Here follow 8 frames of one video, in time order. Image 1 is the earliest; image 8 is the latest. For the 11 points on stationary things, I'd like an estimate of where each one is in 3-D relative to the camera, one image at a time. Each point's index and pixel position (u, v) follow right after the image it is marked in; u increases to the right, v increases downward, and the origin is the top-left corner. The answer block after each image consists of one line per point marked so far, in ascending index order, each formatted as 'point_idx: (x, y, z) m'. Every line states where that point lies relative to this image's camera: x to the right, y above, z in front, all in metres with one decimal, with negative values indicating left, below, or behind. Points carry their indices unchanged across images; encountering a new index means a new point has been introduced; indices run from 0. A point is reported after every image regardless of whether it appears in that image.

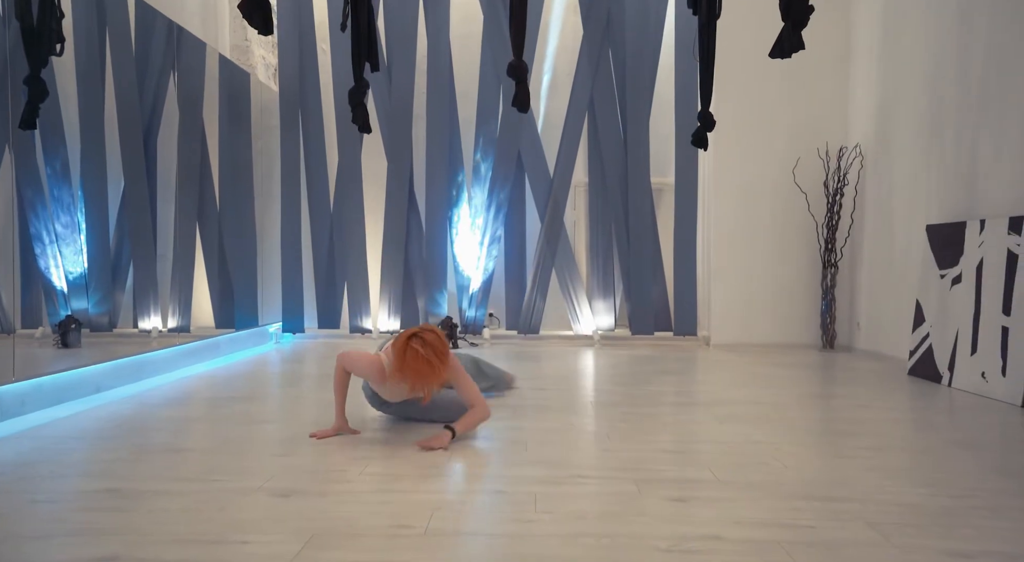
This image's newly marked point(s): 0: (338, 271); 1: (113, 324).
0: (-1.5, +0.1, +5.7) m
1: (-2.5, -0.3, +4.0) m
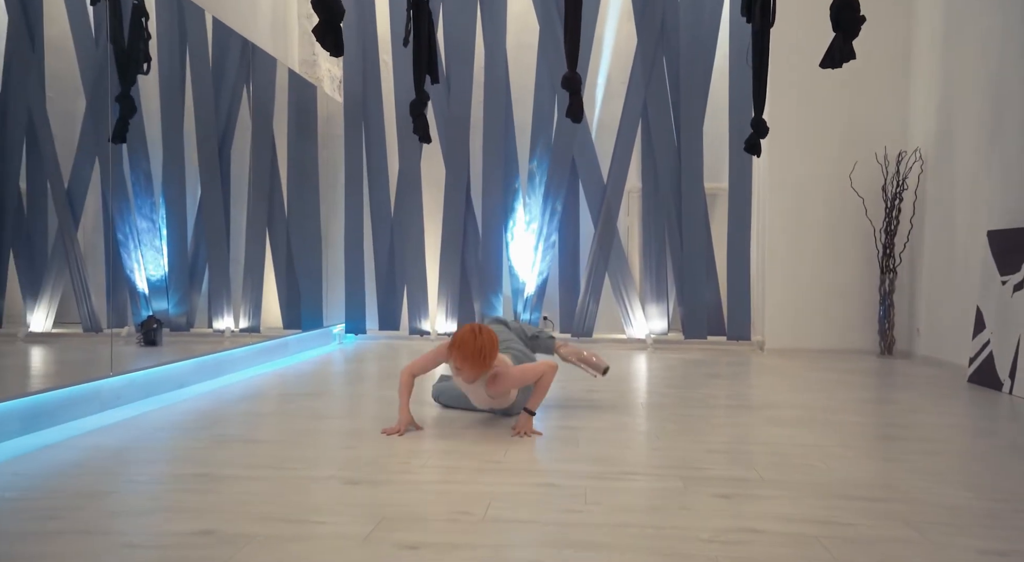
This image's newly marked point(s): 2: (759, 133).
0: (-1.1, +0.1, +5.9) m
1: (-2.1, -0.3, +4.3) m
2: (+1.6, +1.0, +4.1) m
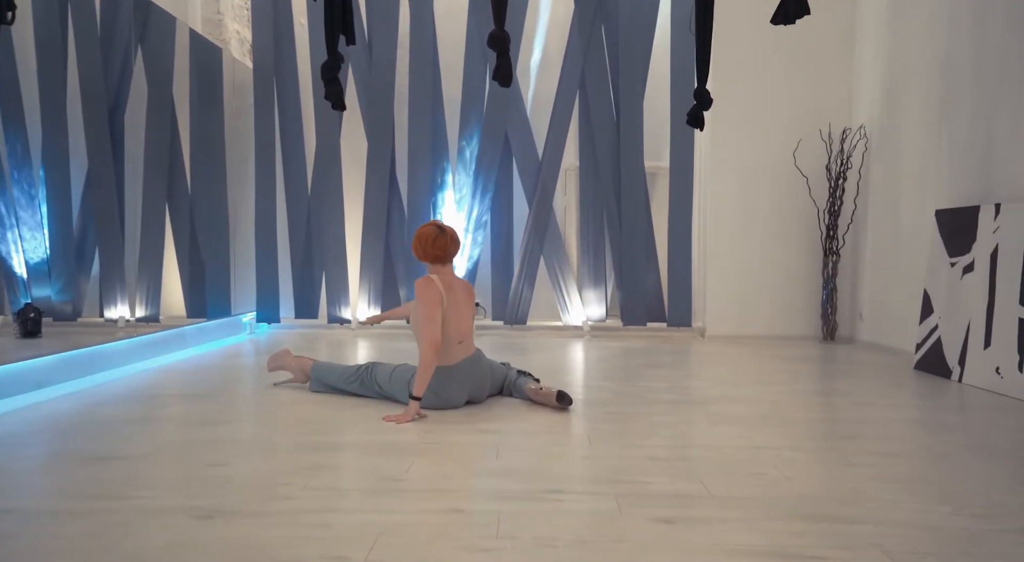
0: (-1.7, +0.2, +5.4) m
1: (-2.6, -0.2, +3.7) m
2: (+1.1, +1.1, +3.8) m
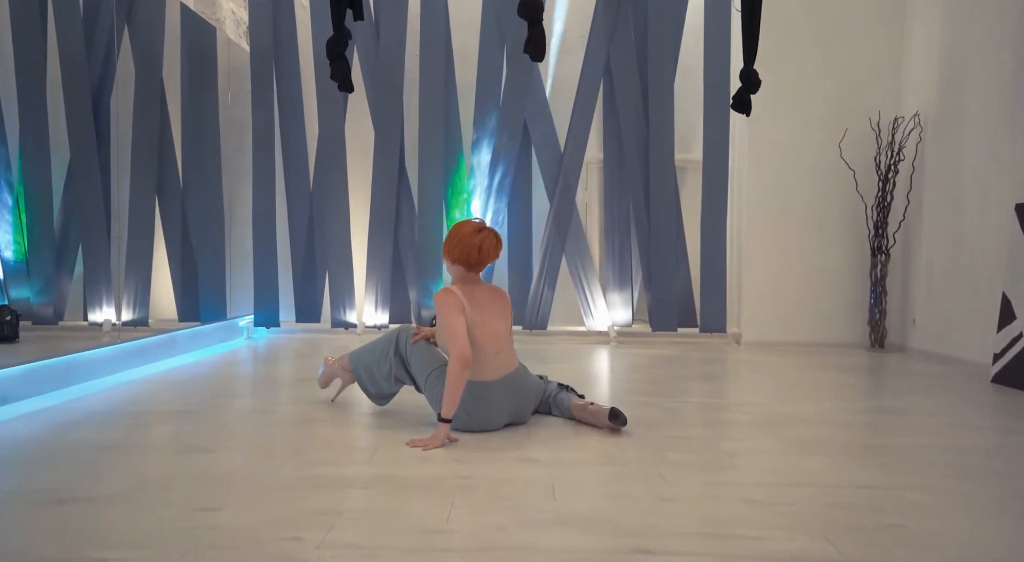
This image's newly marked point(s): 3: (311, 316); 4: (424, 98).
0: (-1.5, +0.2, +5.0) m
1: (-2.4, -0.2, +3.3) m
2: (+1.3, +1.0, +3.4) m
3: (-1.6, -0.3, +5.1) m
4: (-0.7, +1.4, +4.9) m
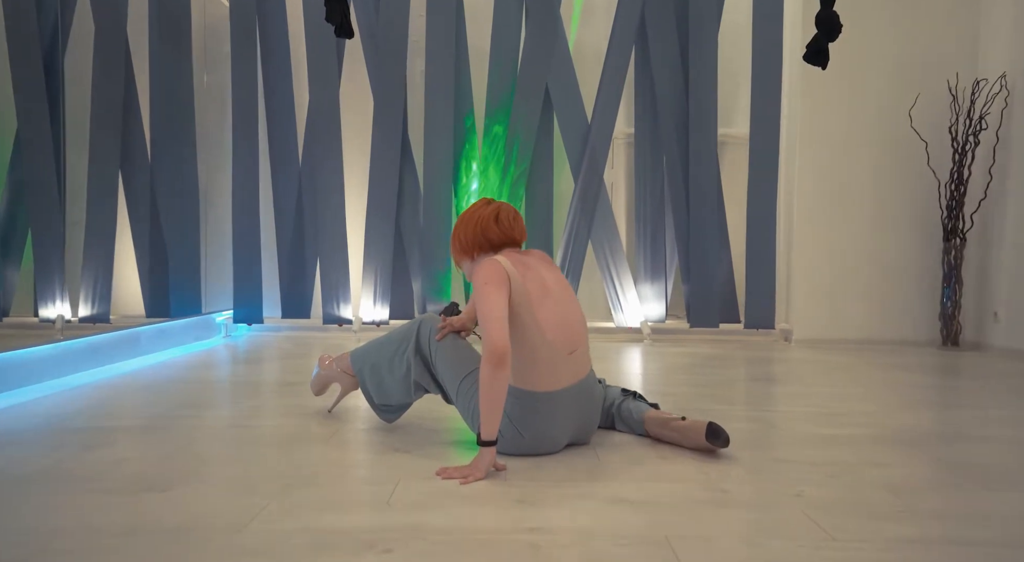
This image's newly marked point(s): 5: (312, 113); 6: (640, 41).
0: (-1.4, +0.3, +4.4) m
1: (-2.3, -0.1, +2.7) m
2: (+1.4, +1.1, +2.9) m
3: (-1.5, -0.2, +4.5) m
4: (-0.6, +1.5, +4.3) m
5: (-1.4, +1.1, +4.4) m
6: (+0.8, +1.6, +4.2) m
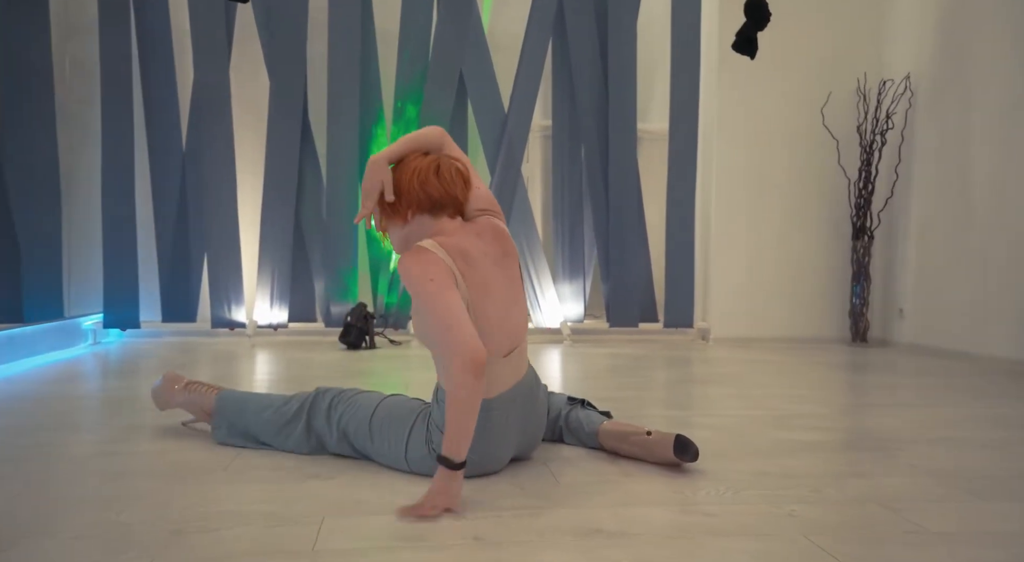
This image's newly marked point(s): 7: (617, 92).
0: (-1.9, +0.3, +3.9) m
1: (-2.5, -0.1, +2.1) m
2: (+1.1, +1.1, +2.8) m
3: (-2.0, -0.2, +4.0) m
4: (-1.1, +1.5, +3.9) m
5: (-1.9, +1.2, +3.9) m
6: (+0.3, +1.6, +4.1) m
7: (+0.7, +1.2, +4.0) m
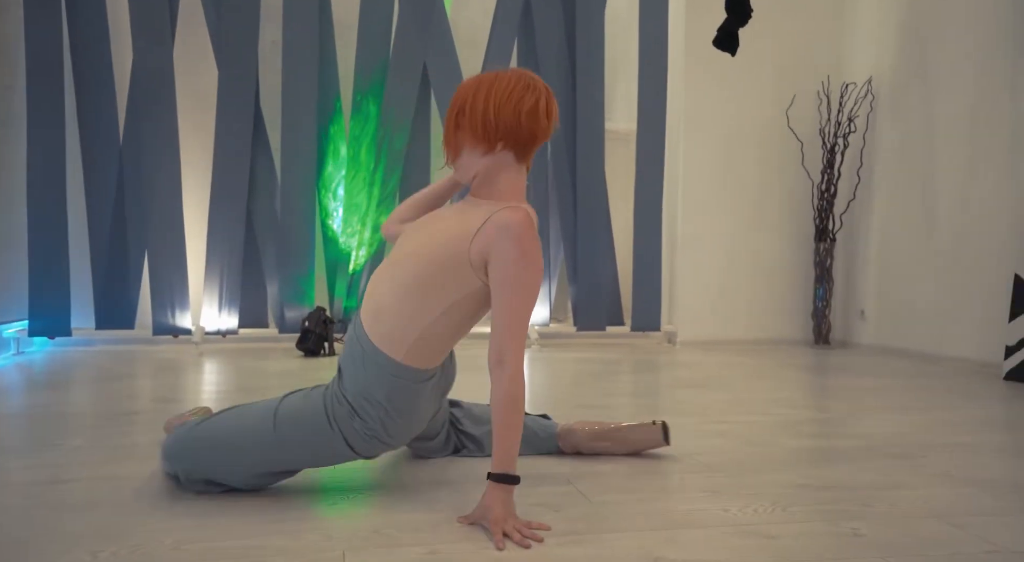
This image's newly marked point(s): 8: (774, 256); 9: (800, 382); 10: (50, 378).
0: (-2.1, +0.2, +3.6) m
1: (-2.5, -0.1, +1.7) m
2: (+1.0, +1.1, +2.8) m
3: (-2.2, -0.2, +3.6) m
4: (-1.3, +1.5, +3.7) m
5: (-2.1, +1.1, +3.5) m
6: (+0.1, +1.6, +4.0) m
7: (+0.5, +1.1, +4.0) m
8: (+1.7, +0.1, +4.1) m
9: (+1.4, -0.5, +3.1) m
10: (-2.1, -0.4, +2.9) m
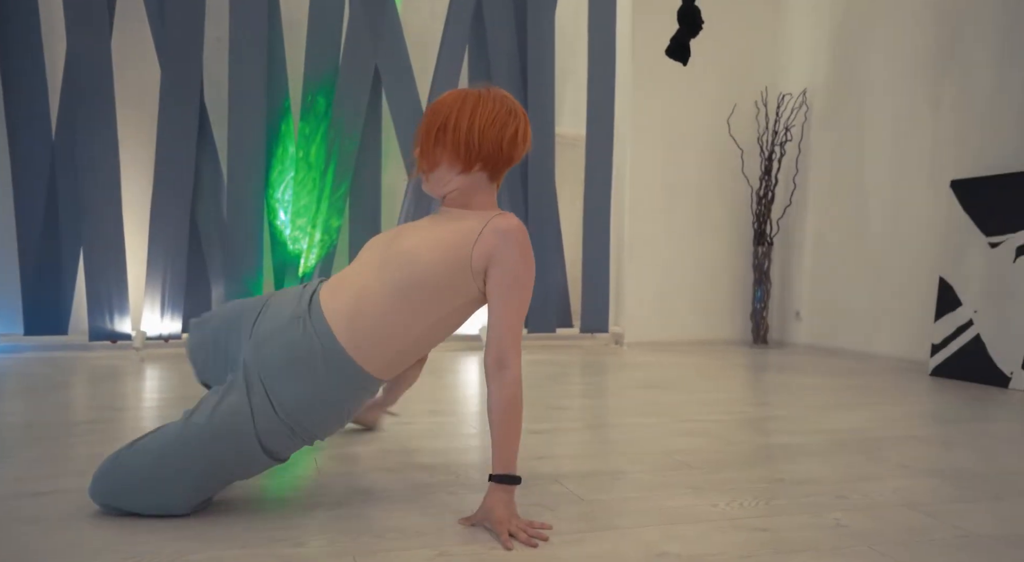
0: (-2.4, +0.2, +3.4) m
1: (-2.5, -0.1, +1.4) m
2: (+0.8, +1.1, +3.0) m
3: (-2.5, -0.2, +3.4) m
4: (-1.5, +1.4, +3.6) m
5: (-2.3, +1.1, +3.3) m
6: (-0.2, +1.6, +4.0) m
7: (+0.2, +1.1, +4.1) m
8: (+1.3, +0.1, +4.3) m
9: (+1.2, -0.5, +3.3) m
10: (-2.3, -0.5, +2.7) m
